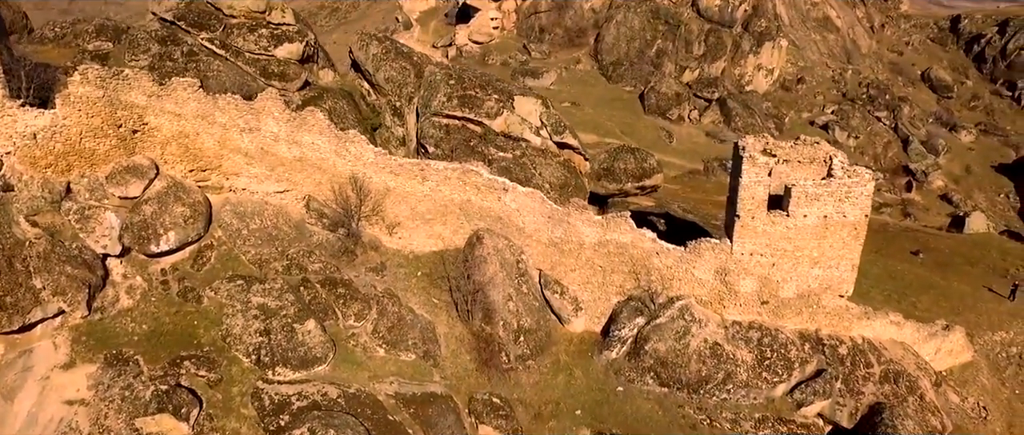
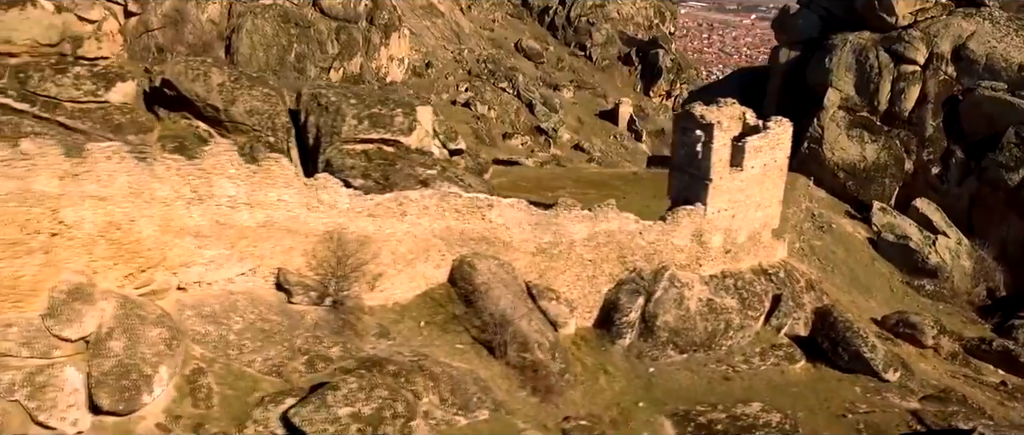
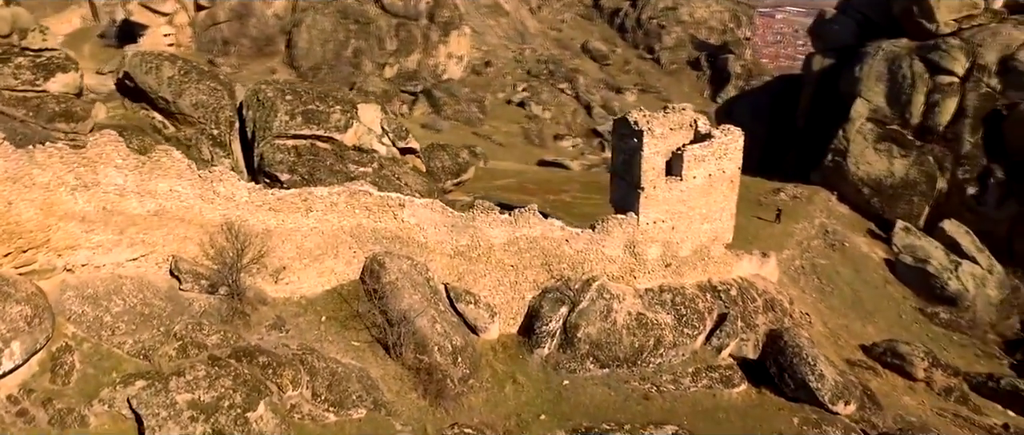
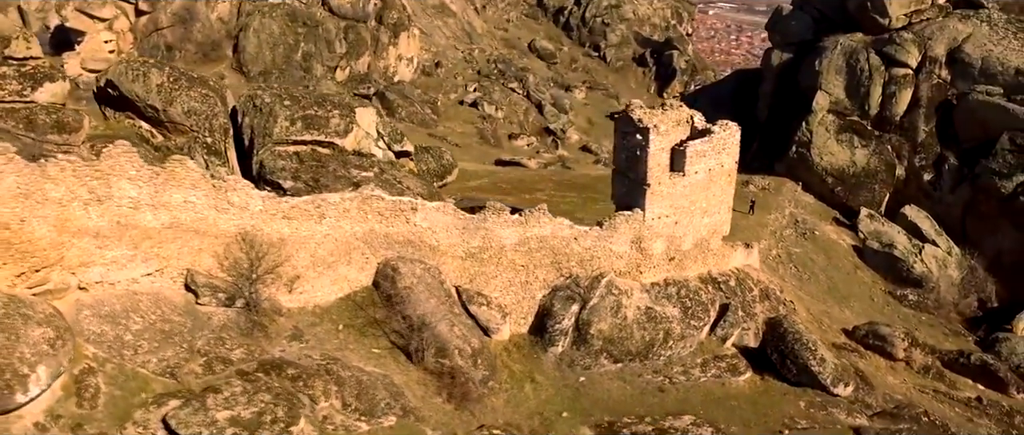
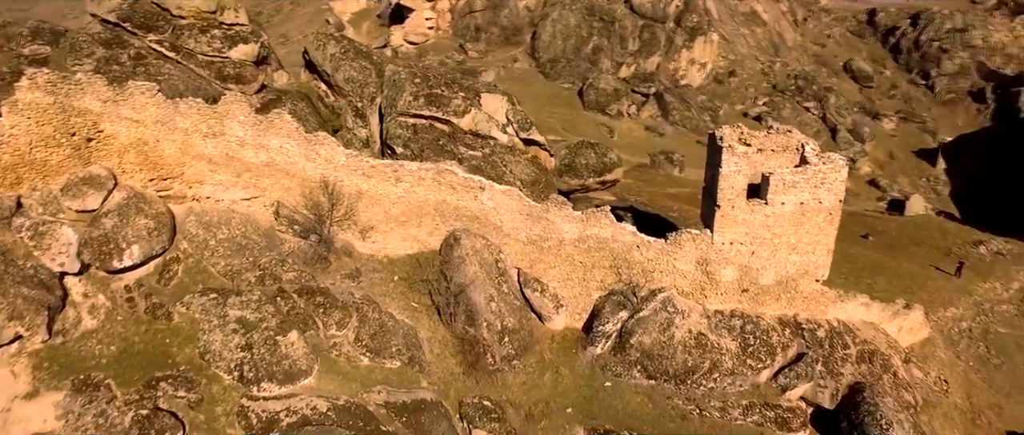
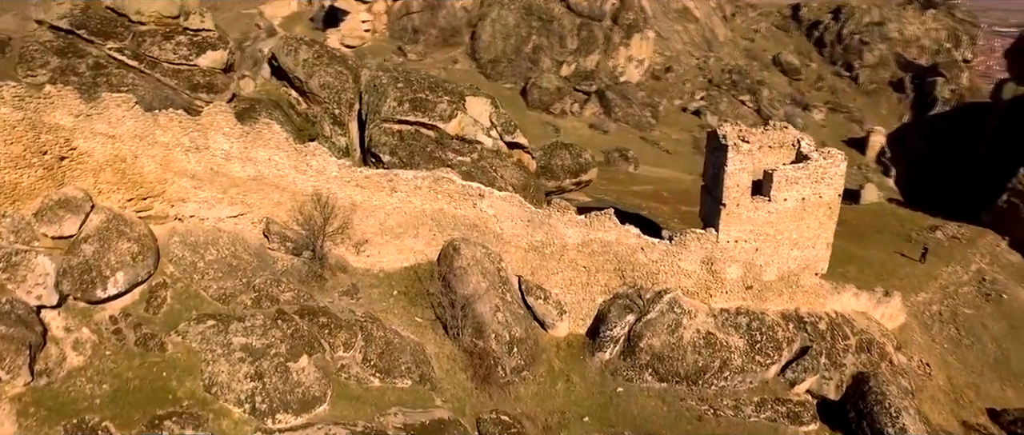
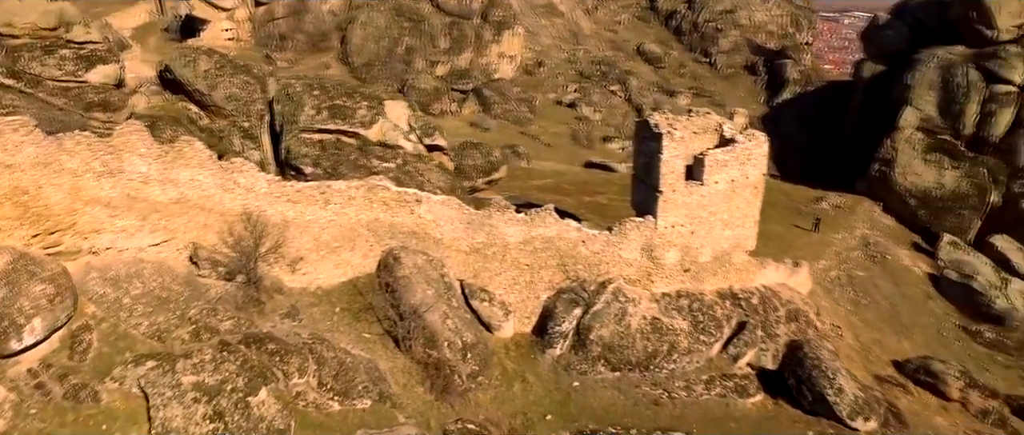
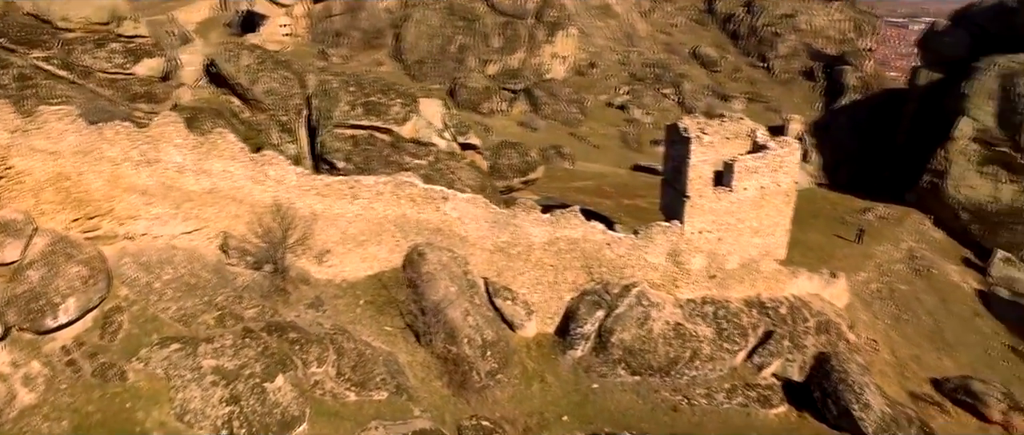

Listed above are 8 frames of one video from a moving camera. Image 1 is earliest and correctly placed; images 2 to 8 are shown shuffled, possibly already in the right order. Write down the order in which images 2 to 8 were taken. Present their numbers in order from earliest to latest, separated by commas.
5, 6, 8, 7, 3, 4, 2
